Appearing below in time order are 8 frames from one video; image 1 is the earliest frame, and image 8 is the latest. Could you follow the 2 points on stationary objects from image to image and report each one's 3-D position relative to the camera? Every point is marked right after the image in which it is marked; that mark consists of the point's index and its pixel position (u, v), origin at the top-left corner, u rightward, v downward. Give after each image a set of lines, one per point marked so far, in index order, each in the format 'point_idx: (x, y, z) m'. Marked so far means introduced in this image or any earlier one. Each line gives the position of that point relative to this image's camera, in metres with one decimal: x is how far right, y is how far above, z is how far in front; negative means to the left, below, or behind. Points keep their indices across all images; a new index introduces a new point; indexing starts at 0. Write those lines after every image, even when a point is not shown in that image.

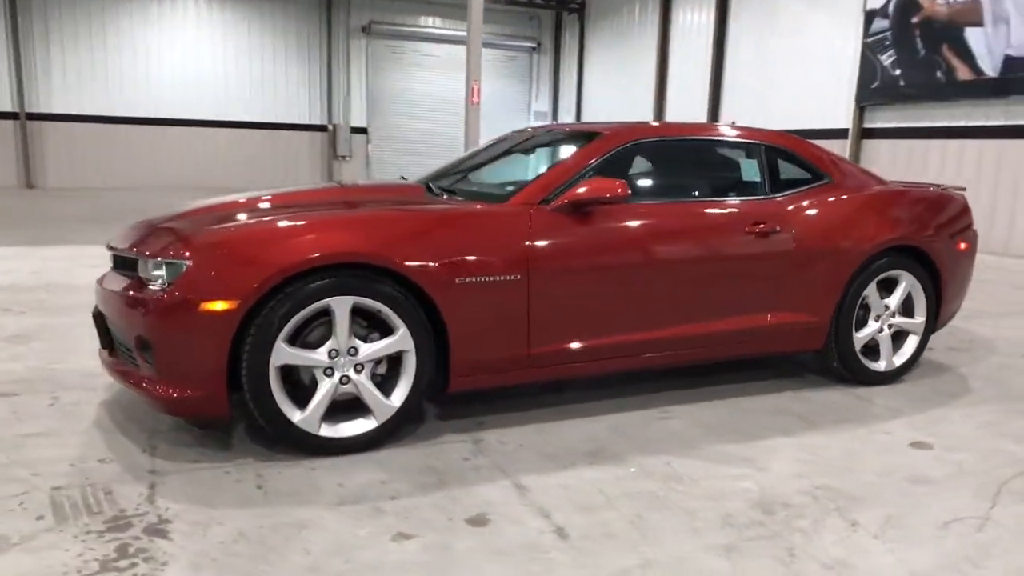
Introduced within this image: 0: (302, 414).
0: (-0.8, -0.5, +2.8) m
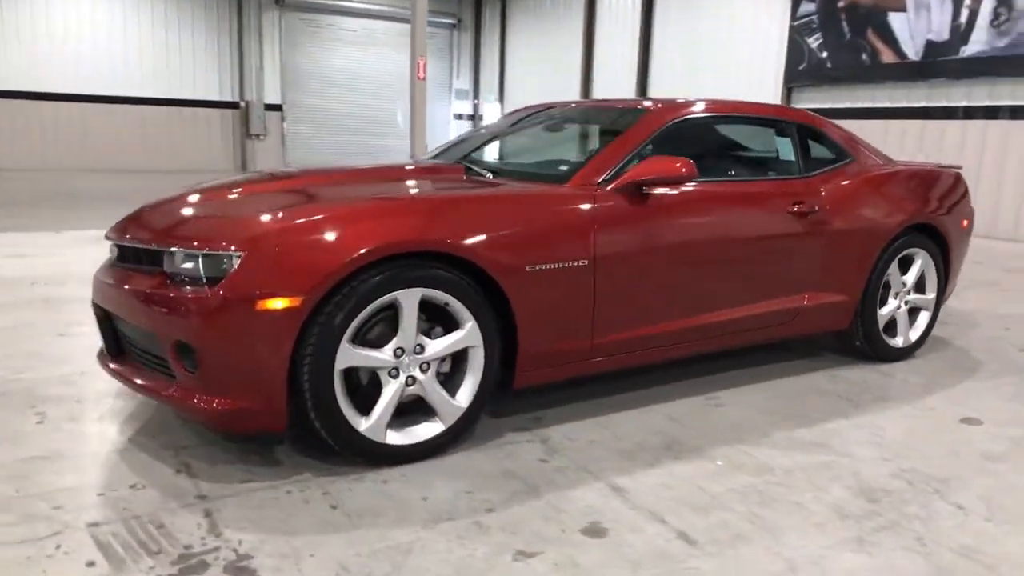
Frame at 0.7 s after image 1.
0: (-0.5, -0.4, +2.5) m
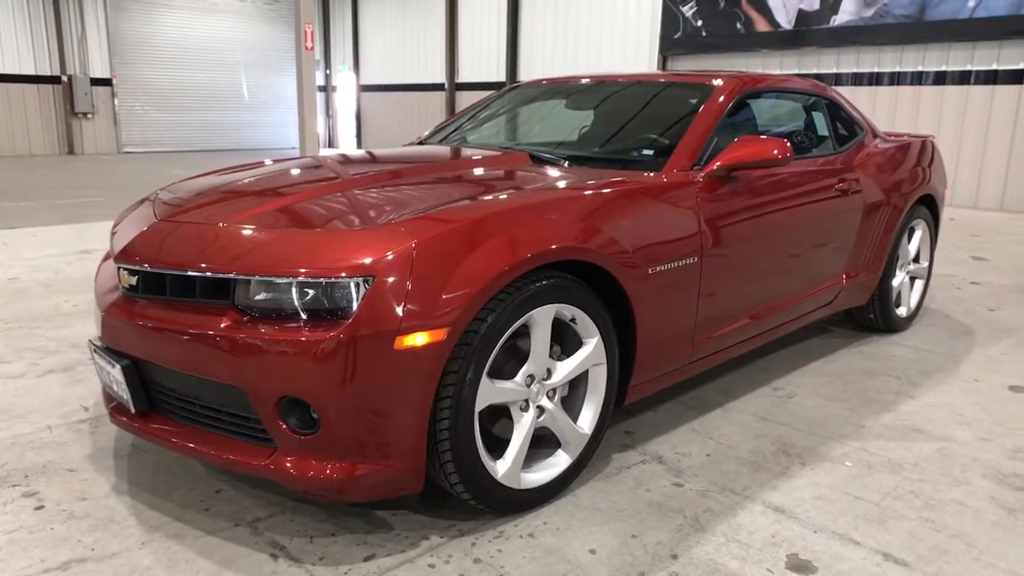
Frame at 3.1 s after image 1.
0: (0.0, -0.5, +2.1) m
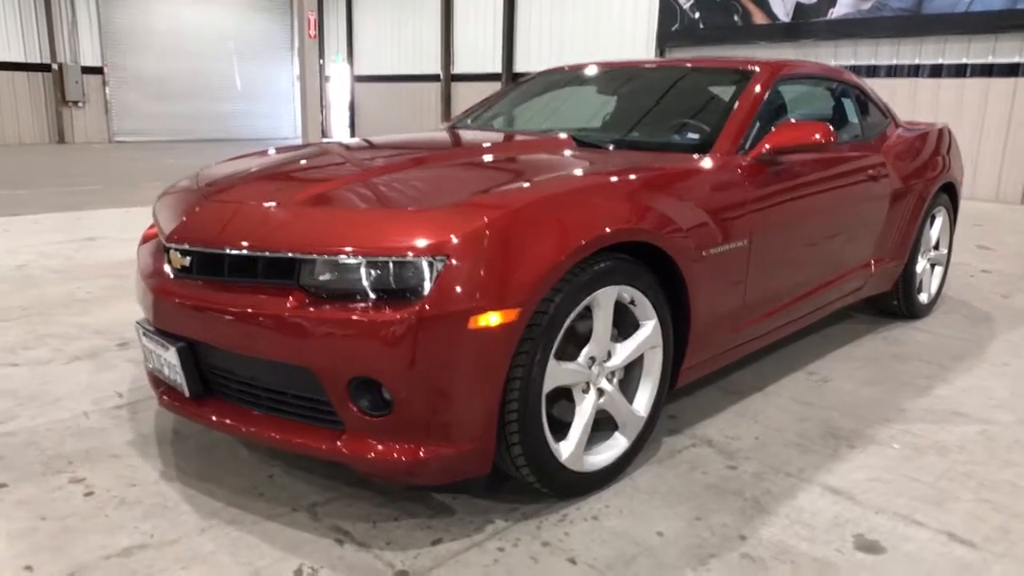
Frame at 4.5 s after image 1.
0: (+0.2, -0.4, +2.0) m
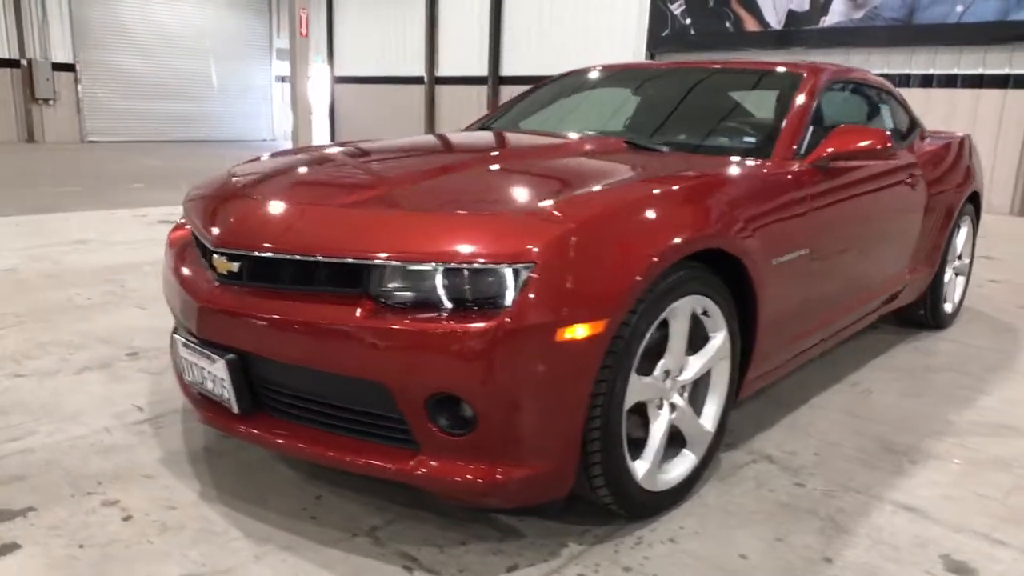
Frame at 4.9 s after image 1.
0: (+0.3, -0.5, +1.9) m
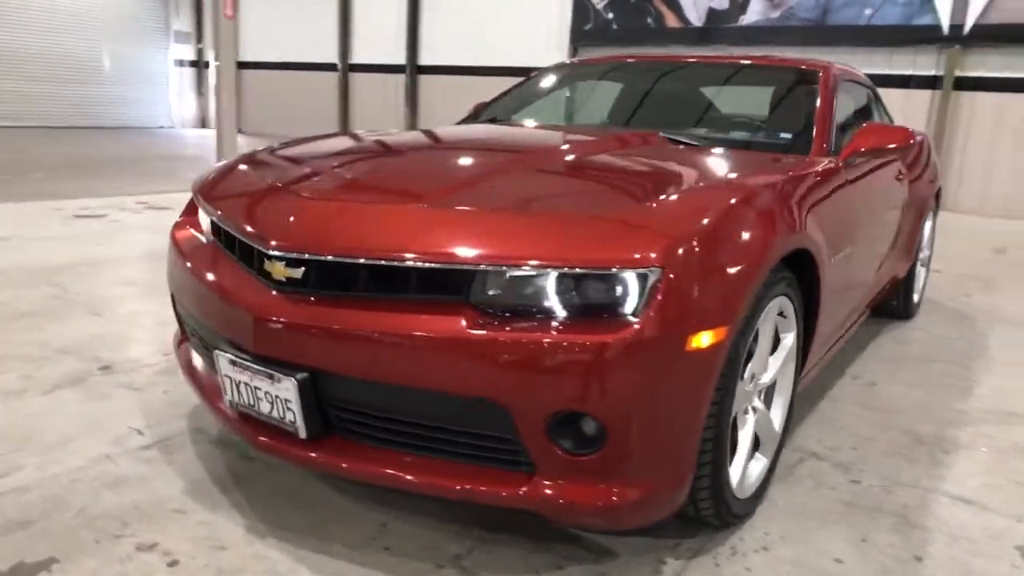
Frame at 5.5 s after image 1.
0: (+0.6, -0.5, +1.9) m
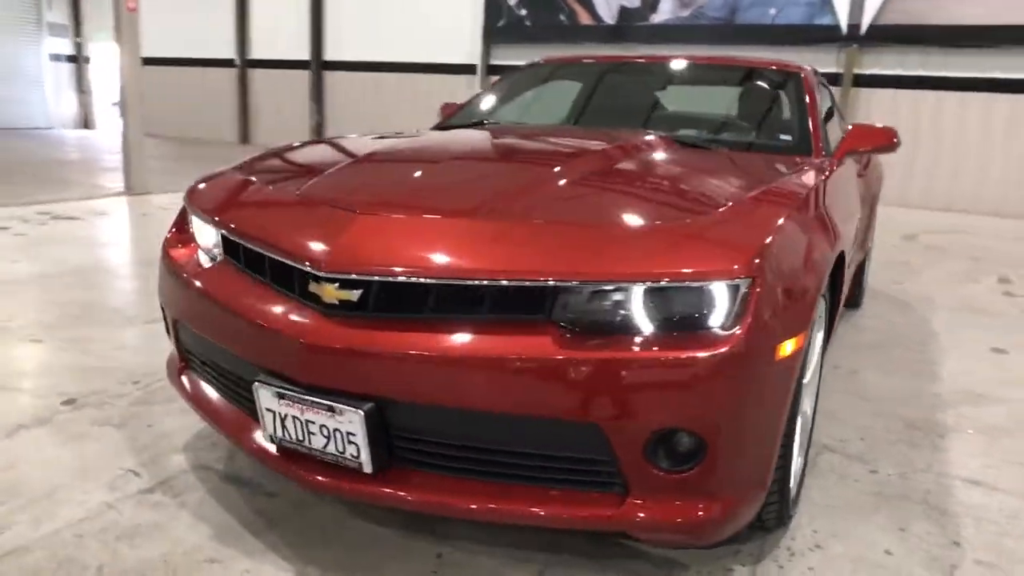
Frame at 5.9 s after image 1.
0: (+0.7, -0.5, +1.9) m
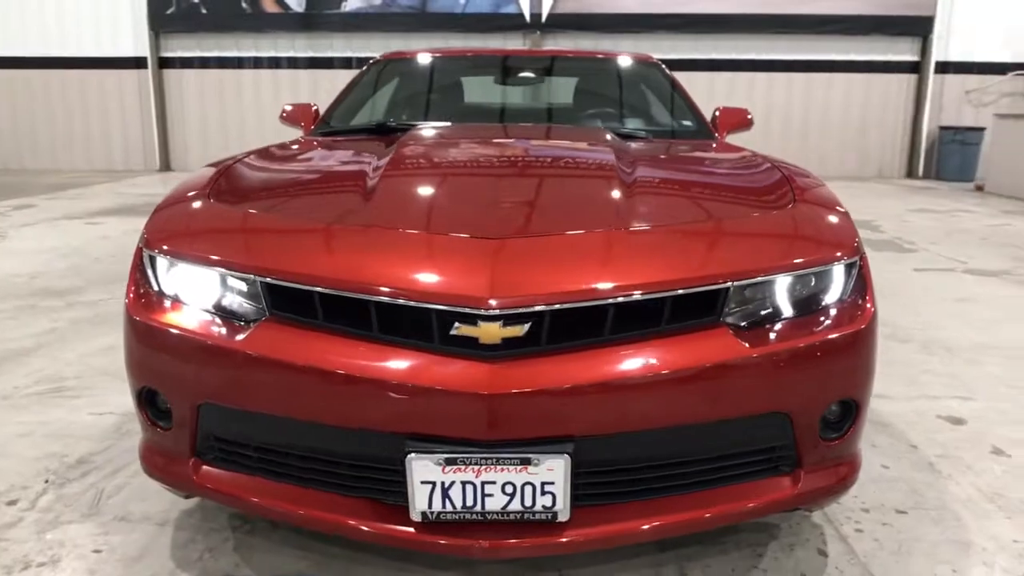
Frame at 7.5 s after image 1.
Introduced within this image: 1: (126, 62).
0: (+0.9, -0.4, +2.1) m
1: (-5.0, +3.0, +10.0) m
